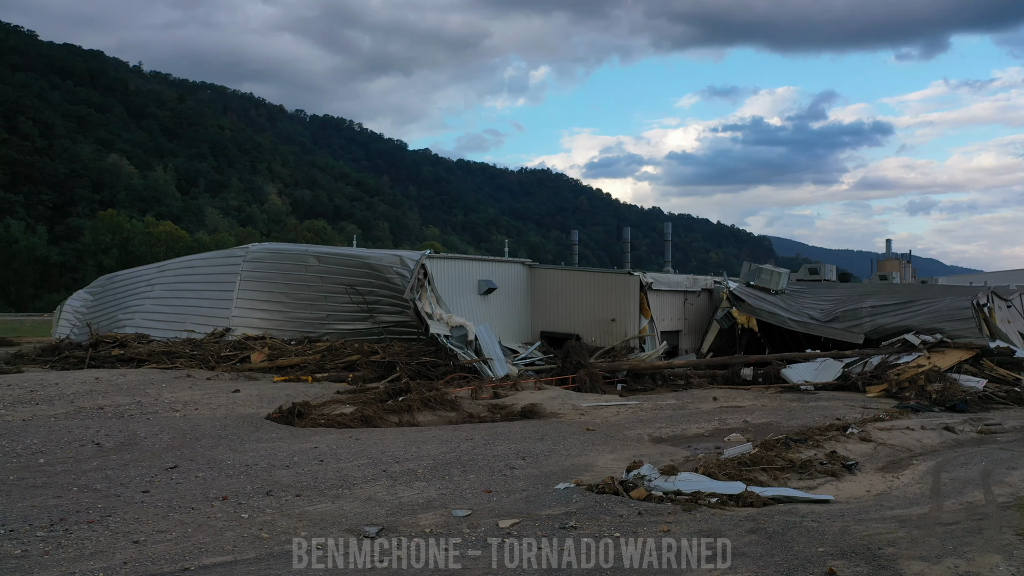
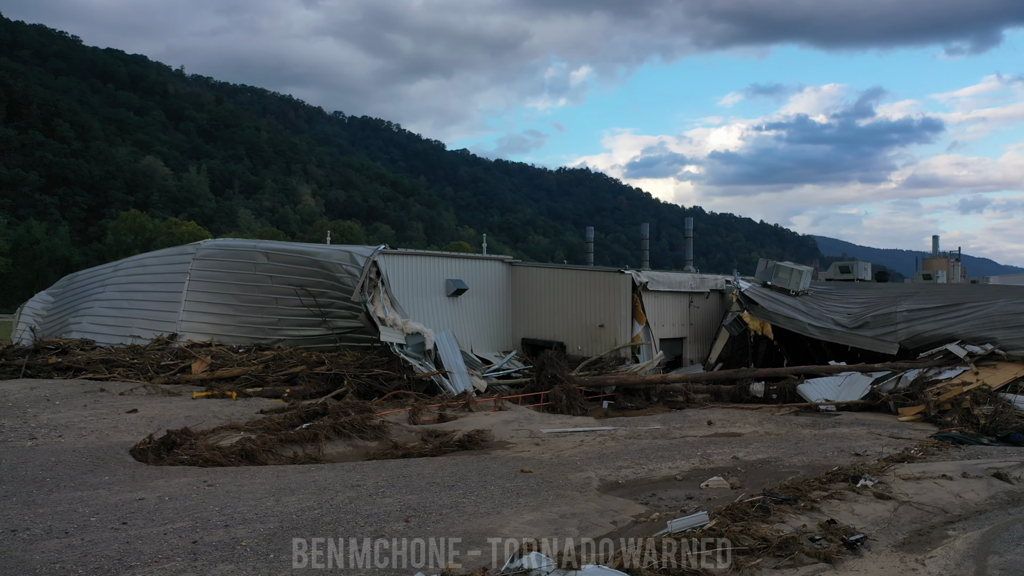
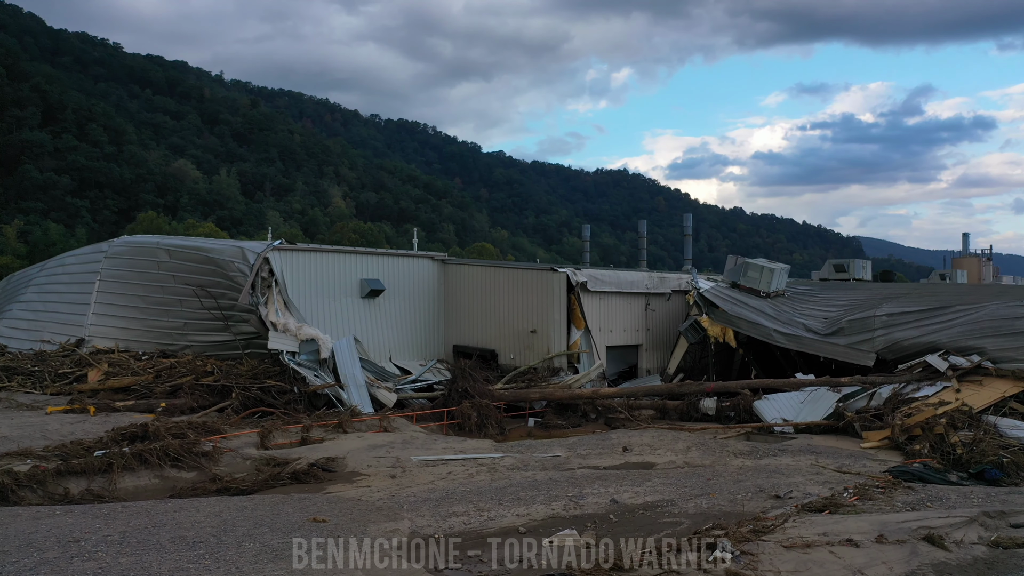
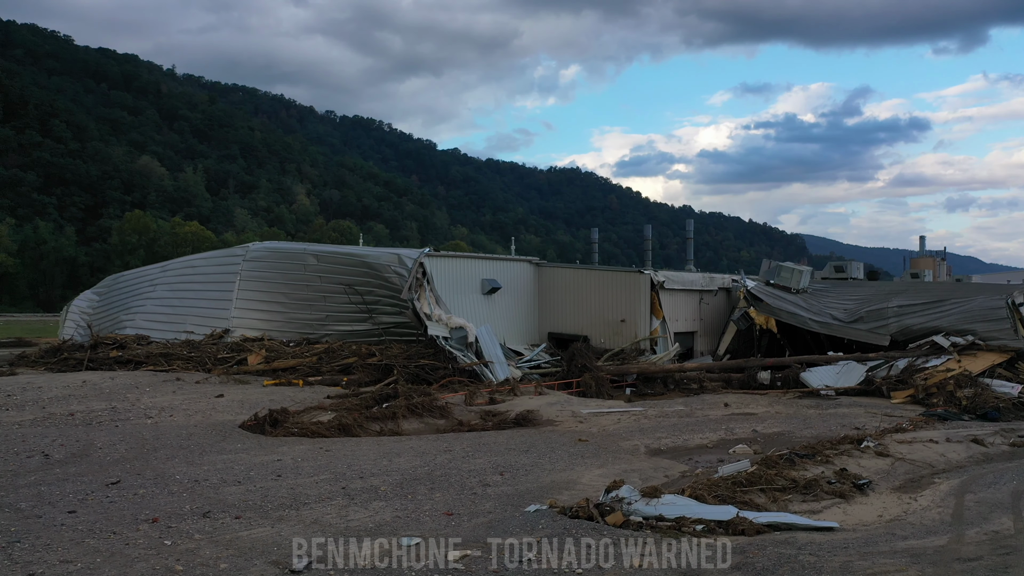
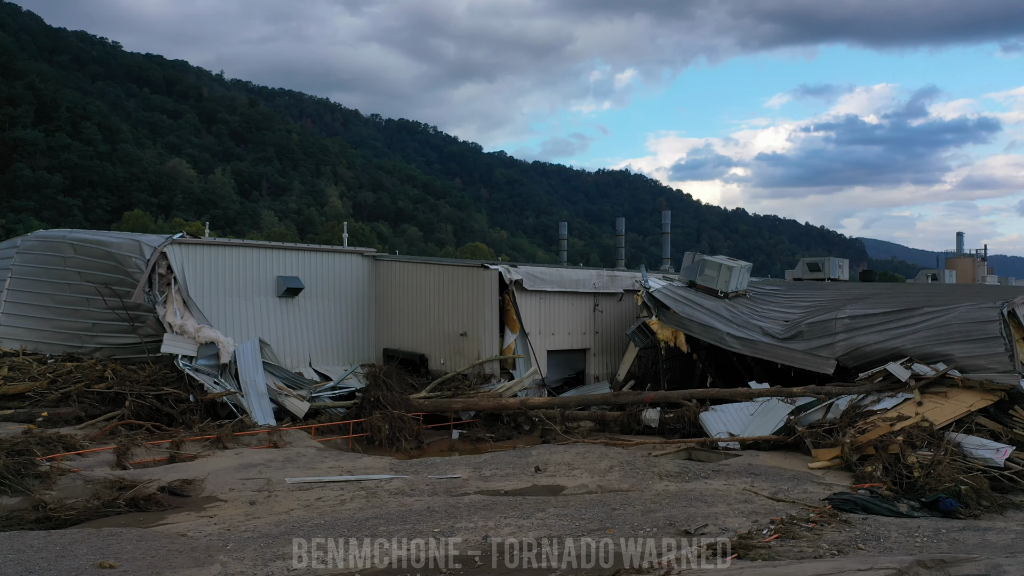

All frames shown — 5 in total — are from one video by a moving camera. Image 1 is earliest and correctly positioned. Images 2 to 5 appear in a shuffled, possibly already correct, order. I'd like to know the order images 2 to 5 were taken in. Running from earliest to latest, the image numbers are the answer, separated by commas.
4, 2, 3, 5
